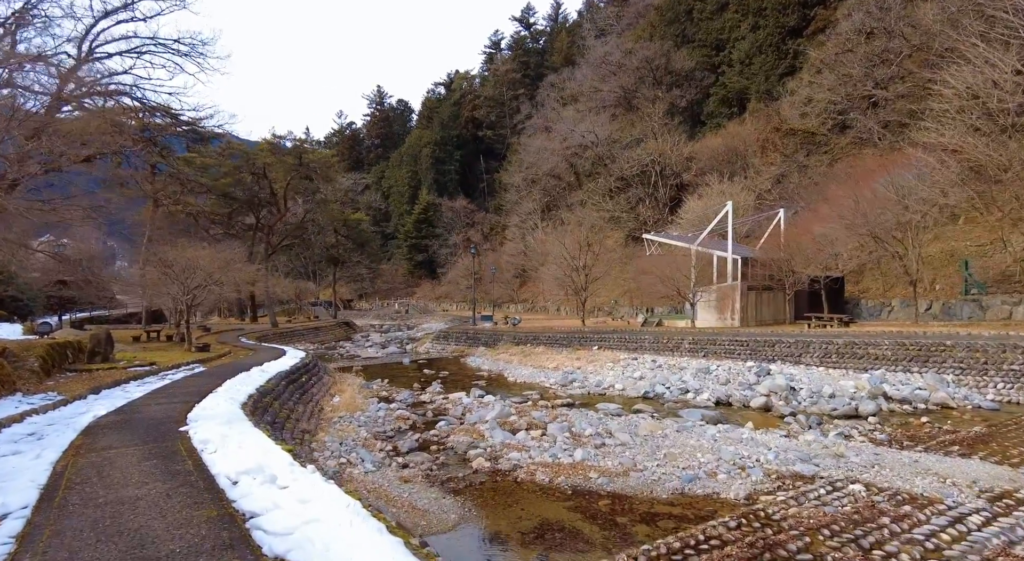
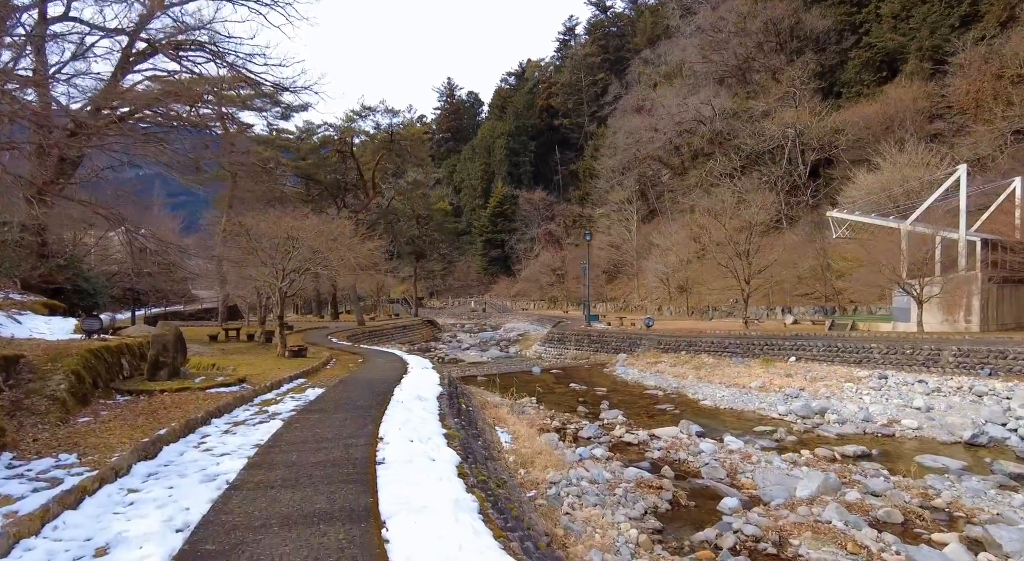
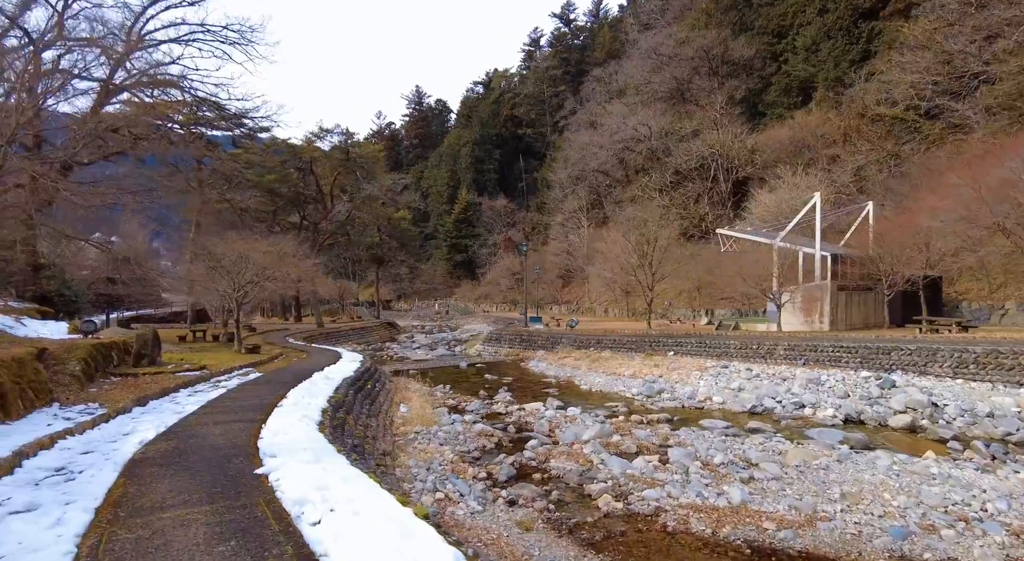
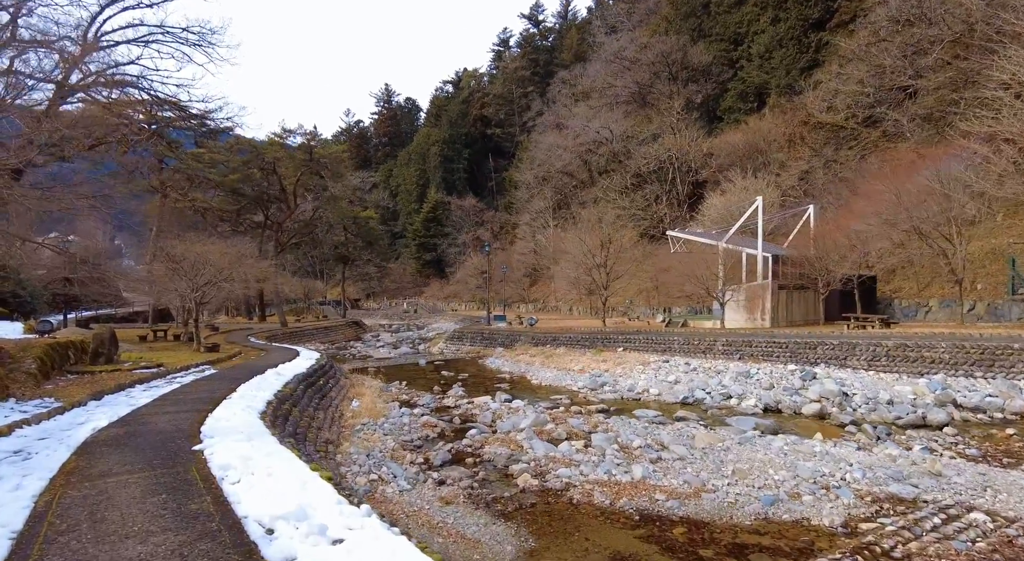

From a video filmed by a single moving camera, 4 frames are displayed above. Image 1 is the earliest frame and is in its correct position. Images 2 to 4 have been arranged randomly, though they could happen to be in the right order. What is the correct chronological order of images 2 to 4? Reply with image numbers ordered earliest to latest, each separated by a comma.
4, 3, 2
